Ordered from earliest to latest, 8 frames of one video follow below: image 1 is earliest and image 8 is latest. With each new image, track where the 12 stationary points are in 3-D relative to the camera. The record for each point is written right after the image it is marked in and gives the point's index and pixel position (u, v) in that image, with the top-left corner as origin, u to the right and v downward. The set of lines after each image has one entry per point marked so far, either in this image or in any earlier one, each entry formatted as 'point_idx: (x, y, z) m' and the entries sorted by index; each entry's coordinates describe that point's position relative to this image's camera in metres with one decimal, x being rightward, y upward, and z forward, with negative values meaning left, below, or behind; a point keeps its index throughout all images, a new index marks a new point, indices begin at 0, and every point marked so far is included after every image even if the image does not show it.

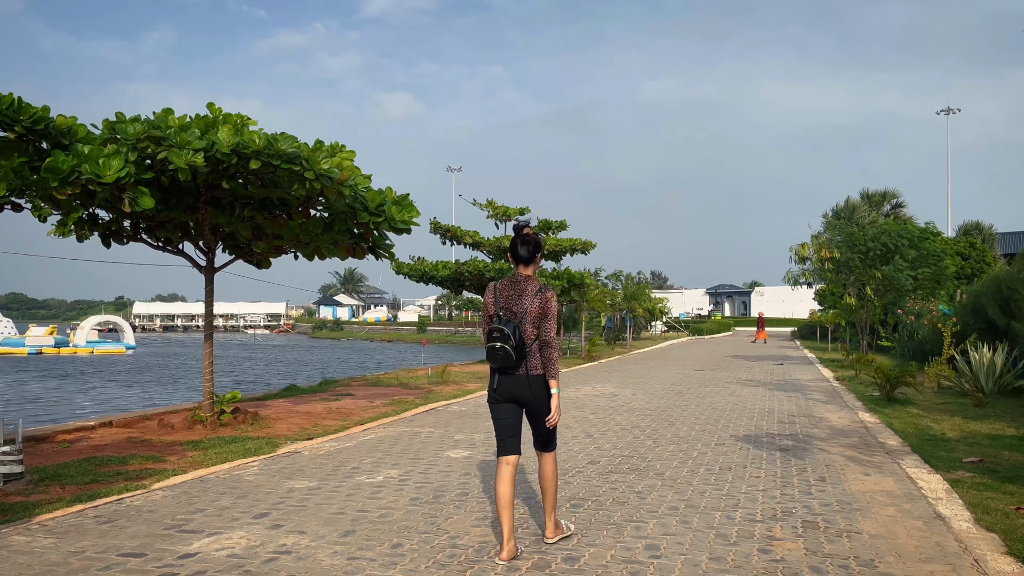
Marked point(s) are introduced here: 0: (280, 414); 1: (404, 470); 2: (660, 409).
0: (-3.4, -1.8, +11.3) m
1: (-1.0, -1.7, +7.0) m
2: (+2.3, -1.9, +12.0) m
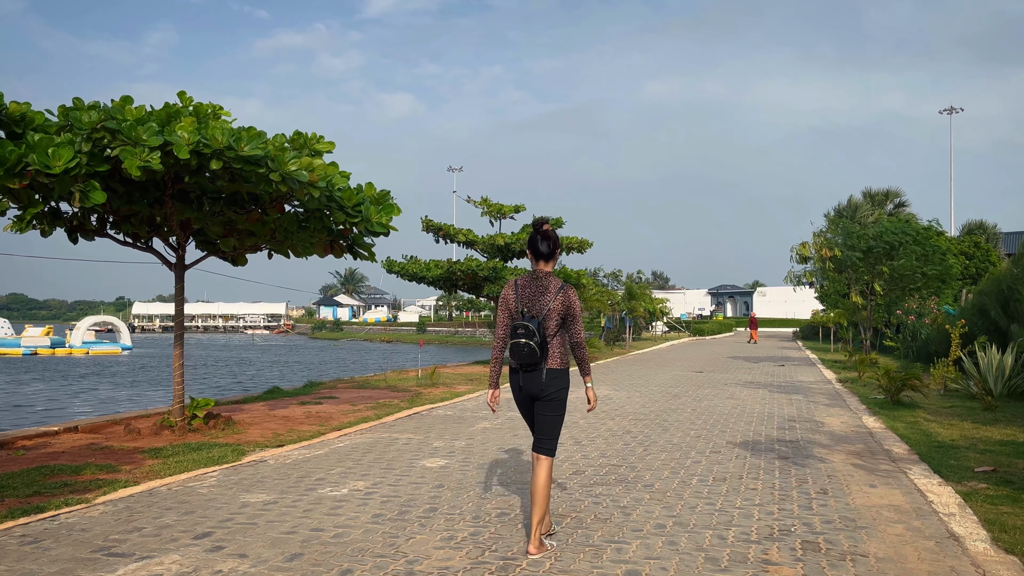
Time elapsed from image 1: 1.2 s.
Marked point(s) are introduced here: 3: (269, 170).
0: (-3.6, -1.8, +10.8) m
1: (-1.2, -1.6, +6.5) m
2: (+2.1, -1.9, +11.5) m
3: (-2.6, +1.3, +8.0) m
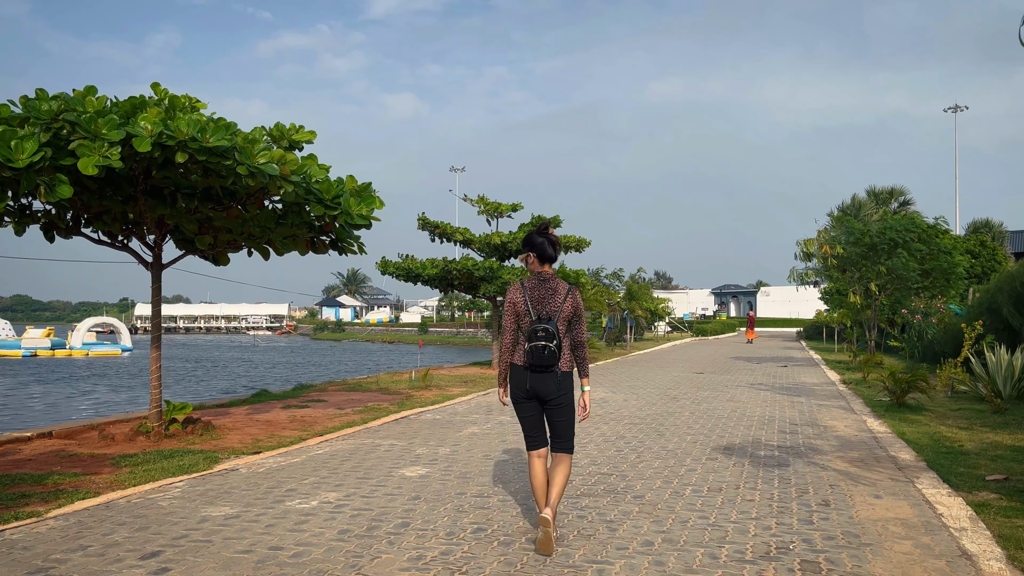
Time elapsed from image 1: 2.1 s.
0: (-3.7, -1.8, +10.4) m
1: (-1.3, -1.6, +6.2) m
2: (+2.0, -1.9, +11.1) m
3: (-2.7, +1.3, +7.6) m
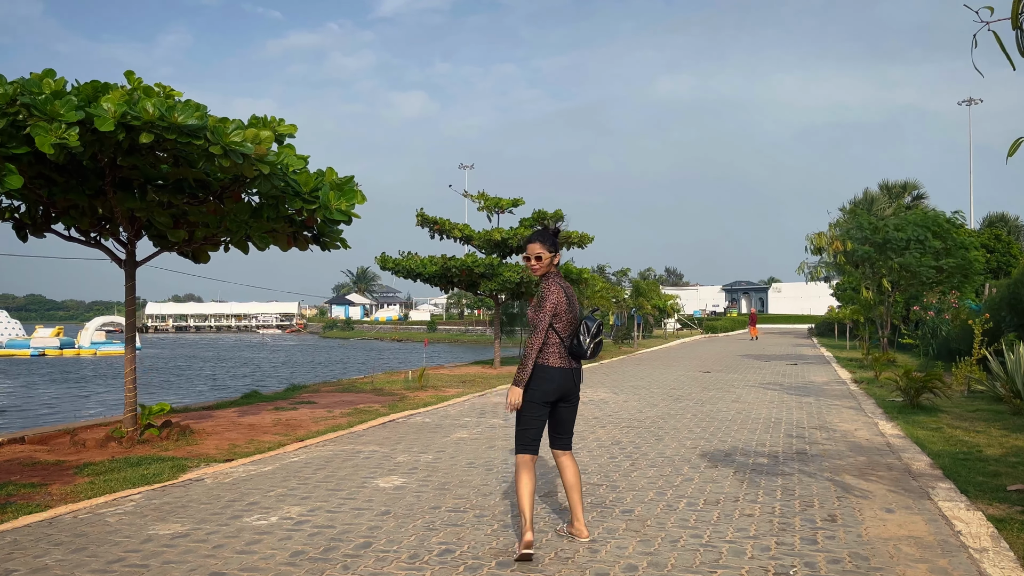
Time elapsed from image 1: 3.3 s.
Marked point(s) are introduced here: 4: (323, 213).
0: (-3.8, -1.8, +10.0) m
1: (-1.5, -1.6, +5.7) m
2: (+1.9, -1.8, +10.6) m
3: (-2.9, +1.3, +7.2) m
4: (-2.0, +0.8, +8.3) m
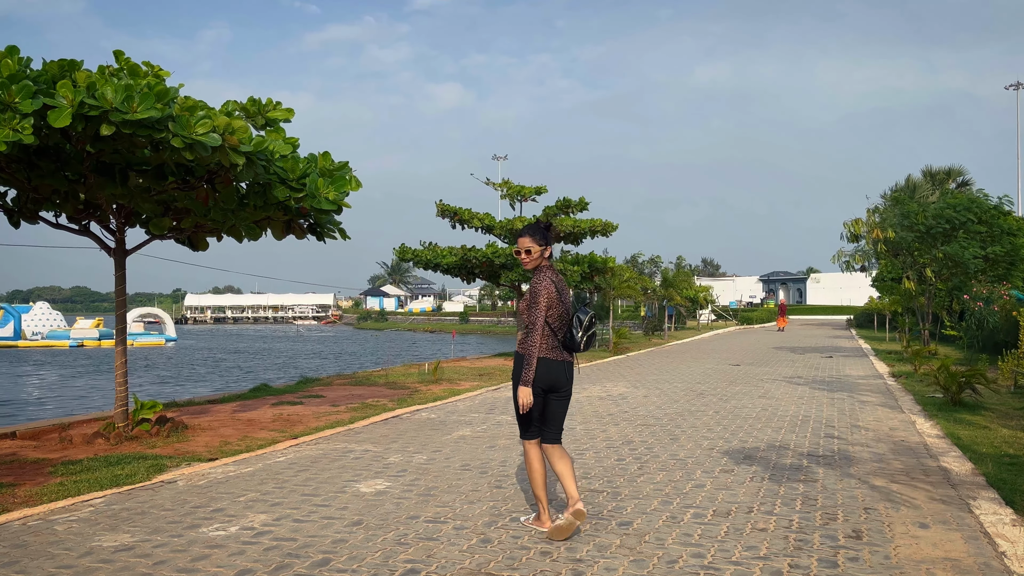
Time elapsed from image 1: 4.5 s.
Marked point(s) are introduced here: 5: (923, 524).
0: (-3.7, -1.7, +9.6) m
1: (-1.6, -1.5, +5.2) m
2: (+2.0, -1.7, +10.0) m
3: (-2.9, +1.4, +6.8) m
4: (-2.0, +0.9, +7.8) m
5: (+2.8, -1.6, +5.2) m
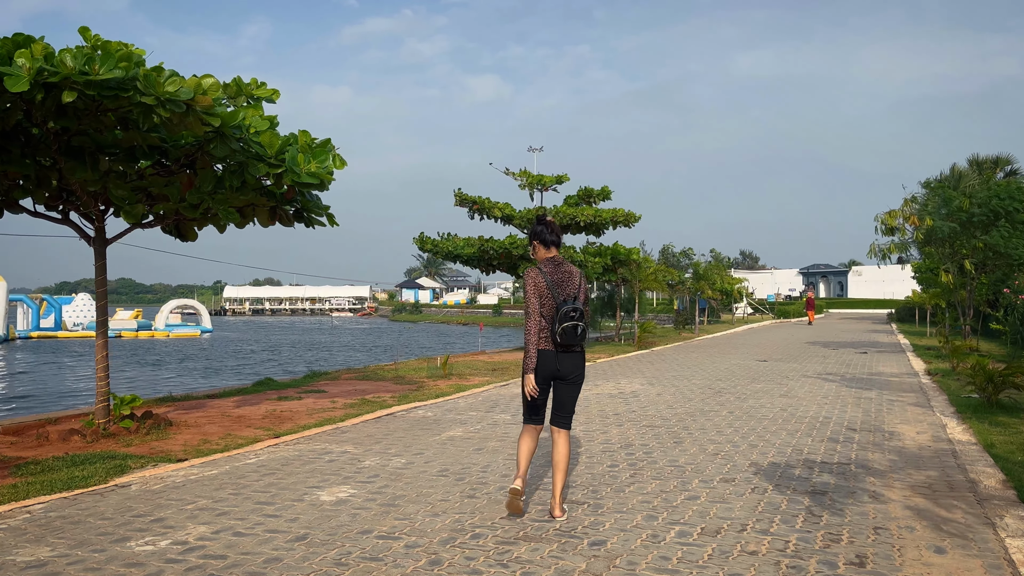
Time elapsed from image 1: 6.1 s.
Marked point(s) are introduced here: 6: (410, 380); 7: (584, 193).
0: (-3.7, -1.6, +9.3) m
1: (-1.8, -1.5, +4.8) m
2: (+2.0, -1.6, +9.4) m
3: (-3.1, +1.4, +6.4) m
4: (-2.1, +1.0, +7.4) m
5: (+2.5, -1.5, +4.5) m
6: (-1.8, -1.6, +13.5) m
7: (+1.8, +2.4, +19.7) m
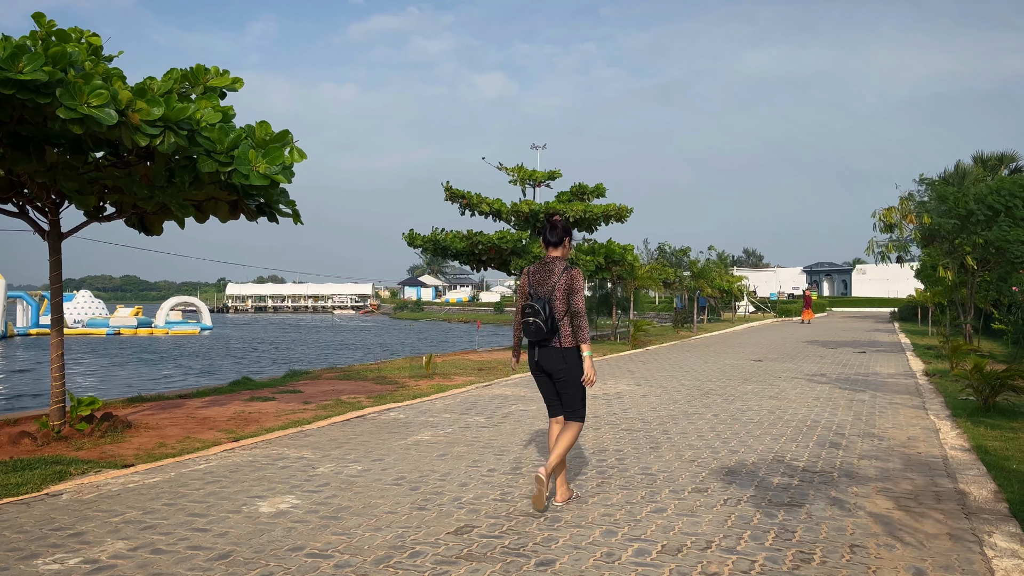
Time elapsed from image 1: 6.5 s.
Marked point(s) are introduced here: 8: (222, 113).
0: (-4.0, -1.5, +9.0) m
1: (-2.1, -1.5, +4.4) m
2: (+1.7, -1.5, +9.0) m
3: (-3.4, +1.5, +6.0) m
4: (-2.4, +1.0, +7.0) m
5: (+2.2, -1.5, +4.2) m
6: (-2.1, -1.6, +13.1) m
7: (+1.6, +2.5, +19.3) m
8: (-2.7, +1.6, +7.1) m
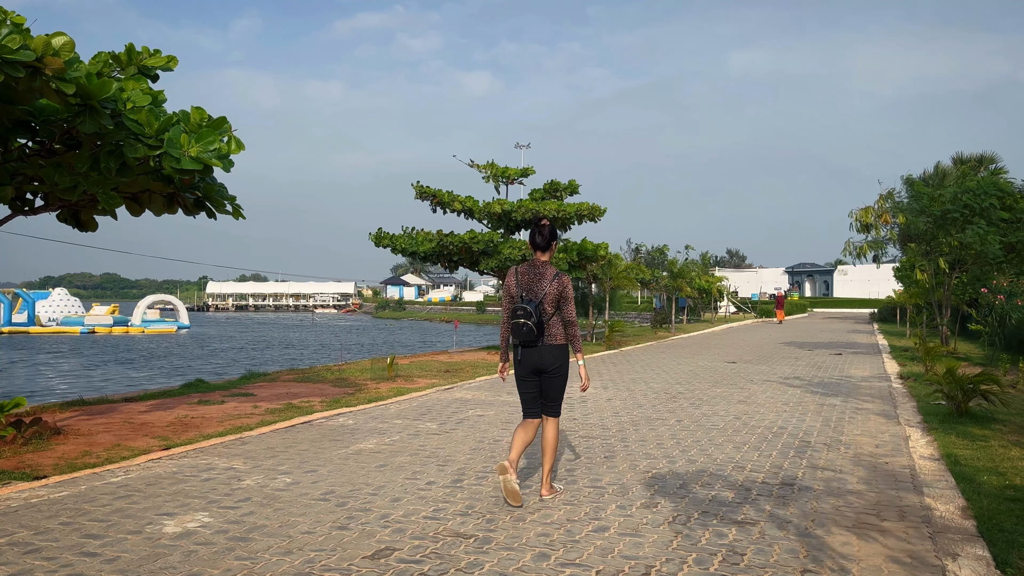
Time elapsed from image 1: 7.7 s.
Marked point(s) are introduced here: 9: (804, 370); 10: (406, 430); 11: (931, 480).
0: (-4.5, -1.5, +8.5) m
1: (-2.6, -1.5, +4.0) m
2: (+1.2, -1.6, +8.6) m
3: (-3.8, +1.5, +5.5) m
4: (-2.9, +1.0, +6.6) m
5: (+1.8, -1.5, +3.8) m
6: (-2.6, -1.5, +12.6) m
7: (+0.9, +2.5, +18.9) m
8: (-3.1, +1.7, +6.7) m
9: (+5.9, -1.7, +15.6) m
10: (-1.1, -1.5, +8.3) m
11: (+3.4, -1.6, +6.3) m
